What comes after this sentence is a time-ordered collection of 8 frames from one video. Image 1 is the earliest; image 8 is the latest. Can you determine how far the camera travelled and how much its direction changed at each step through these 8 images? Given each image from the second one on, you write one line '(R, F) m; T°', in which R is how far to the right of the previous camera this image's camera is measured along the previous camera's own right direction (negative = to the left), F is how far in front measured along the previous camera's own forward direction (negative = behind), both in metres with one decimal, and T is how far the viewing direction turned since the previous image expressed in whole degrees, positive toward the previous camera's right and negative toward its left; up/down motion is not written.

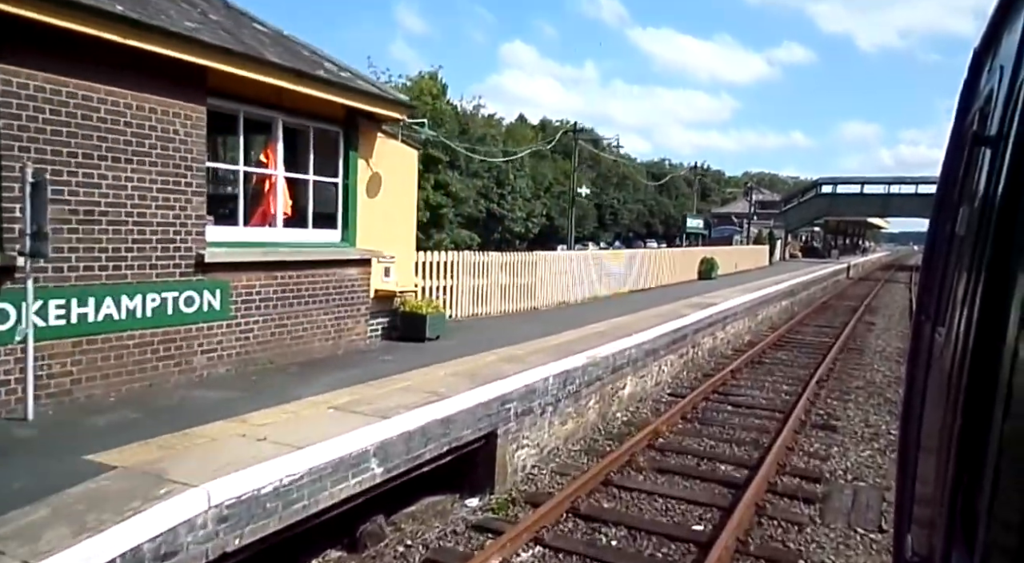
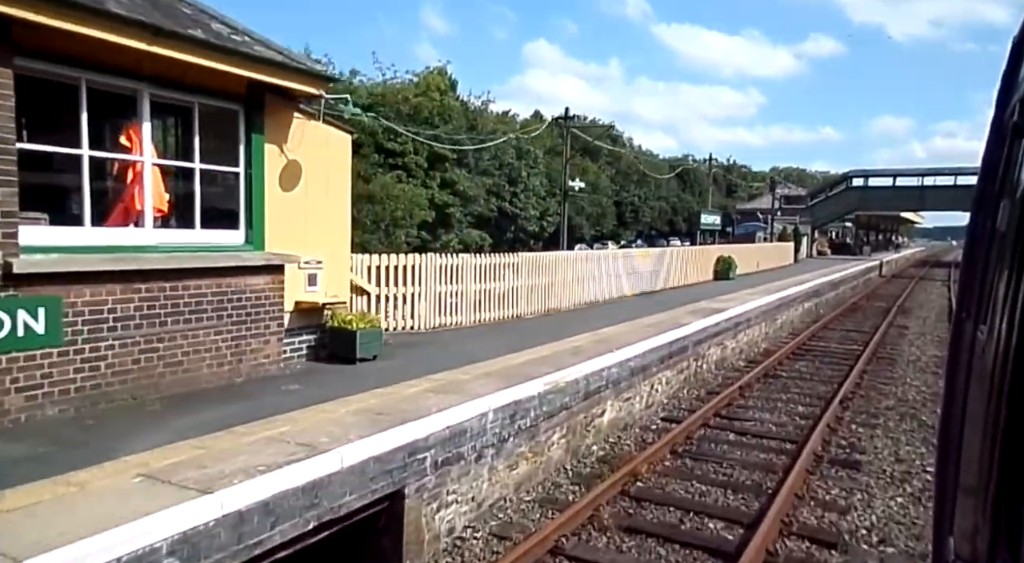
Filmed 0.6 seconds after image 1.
(+0.8, +1.7) m; -2°
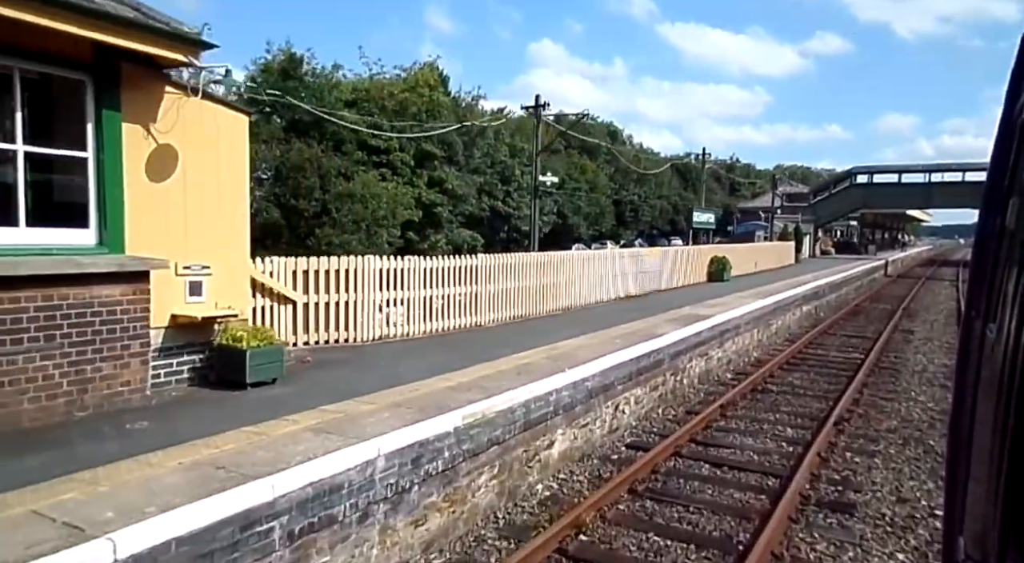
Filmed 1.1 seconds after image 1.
(+0.7, +1.4) m; 0°
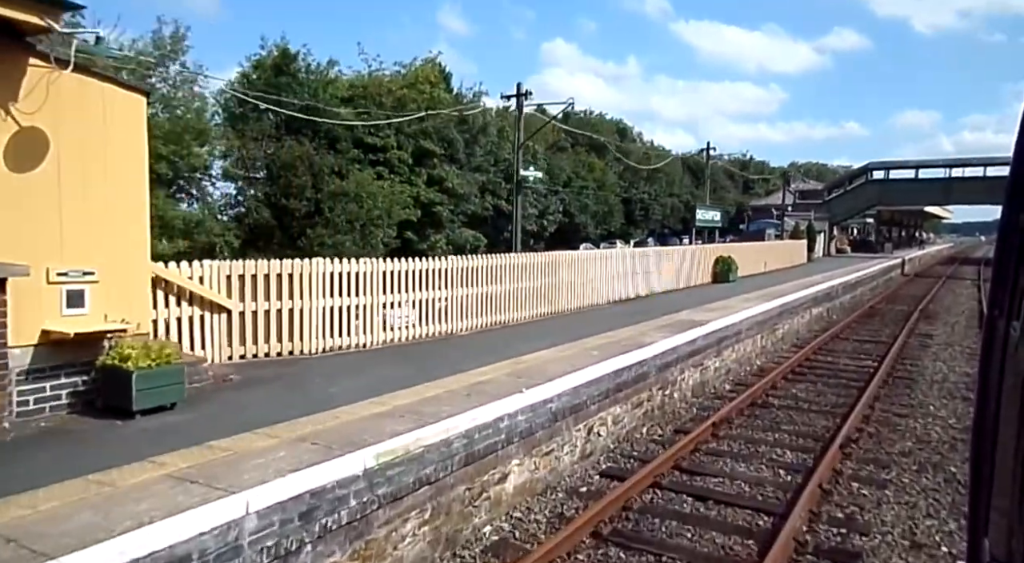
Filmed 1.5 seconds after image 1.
(+0.6, +1.1) m; -1°
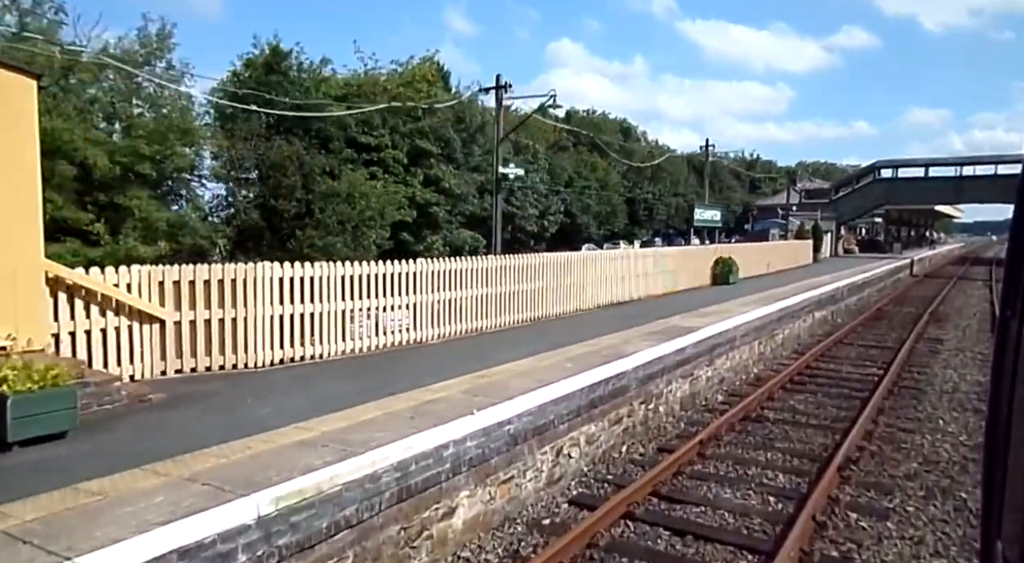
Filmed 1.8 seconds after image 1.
(+0.5, +0.8) m; -1°
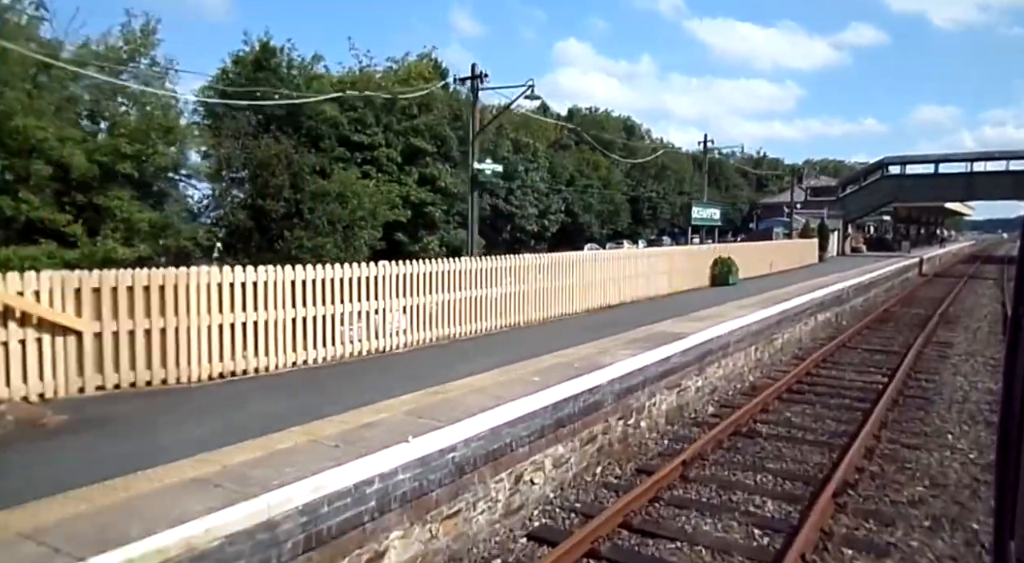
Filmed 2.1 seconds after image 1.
(+0.5, +0.8) m; -1°
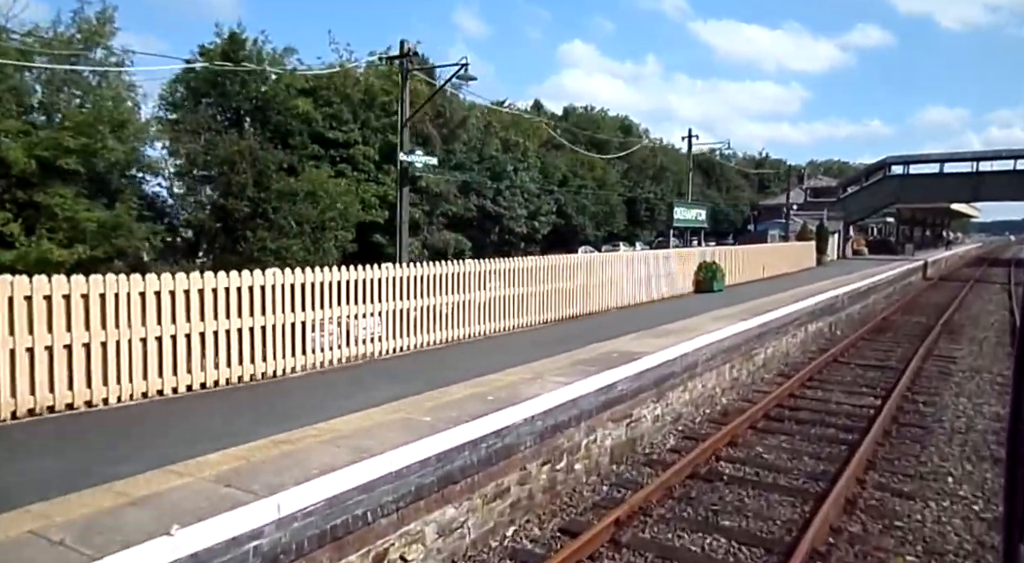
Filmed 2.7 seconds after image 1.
(+1.0, +1.6) m; 0°
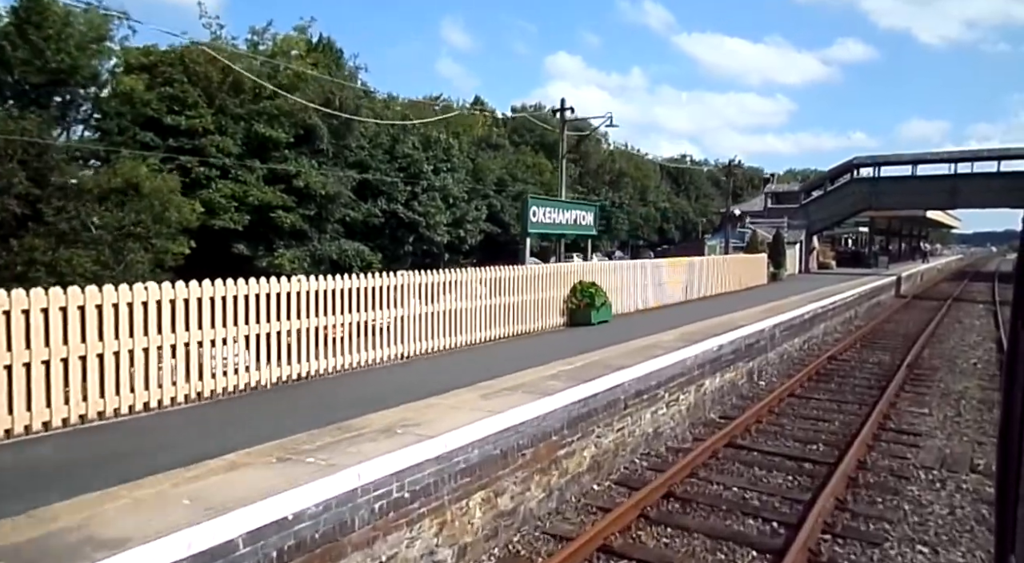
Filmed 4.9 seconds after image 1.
(+3.5, +5.8) m; +1°
